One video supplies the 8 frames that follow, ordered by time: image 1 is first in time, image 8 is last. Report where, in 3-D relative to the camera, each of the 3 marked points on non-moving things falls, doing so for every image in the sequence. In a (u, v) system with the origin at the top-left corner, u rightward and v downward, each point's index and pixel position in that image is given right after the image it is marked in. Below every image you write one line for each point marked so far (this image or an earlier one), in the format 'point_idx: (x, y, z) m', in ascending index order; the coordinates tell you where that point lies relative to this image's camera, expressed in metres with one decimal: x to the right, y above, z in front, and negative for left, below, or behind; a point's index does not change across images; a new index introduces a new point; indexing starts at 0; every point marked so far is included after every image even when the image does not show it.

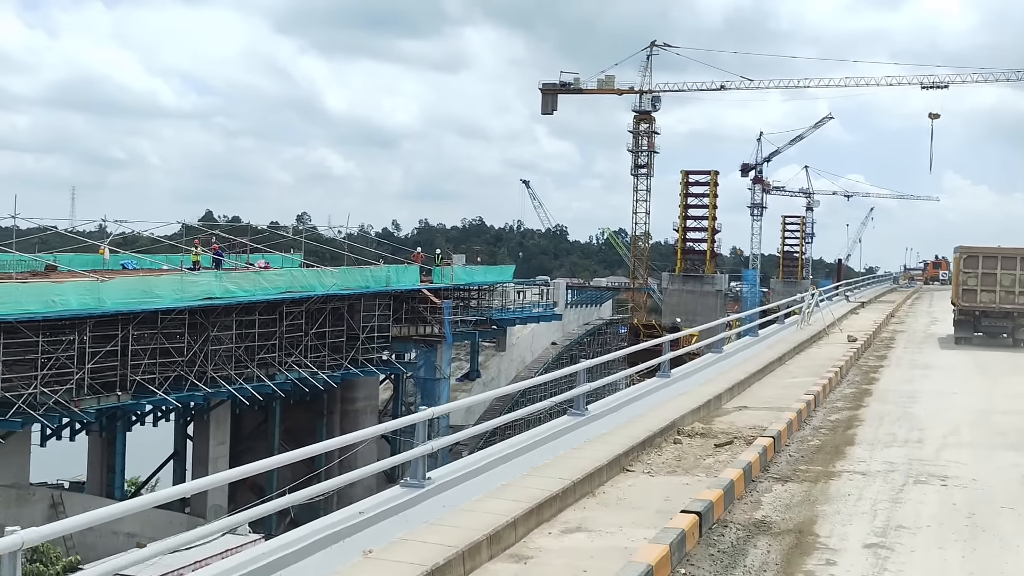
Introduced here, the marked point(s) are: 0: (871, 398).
0: (+3.9, -1.2, +12.9) m
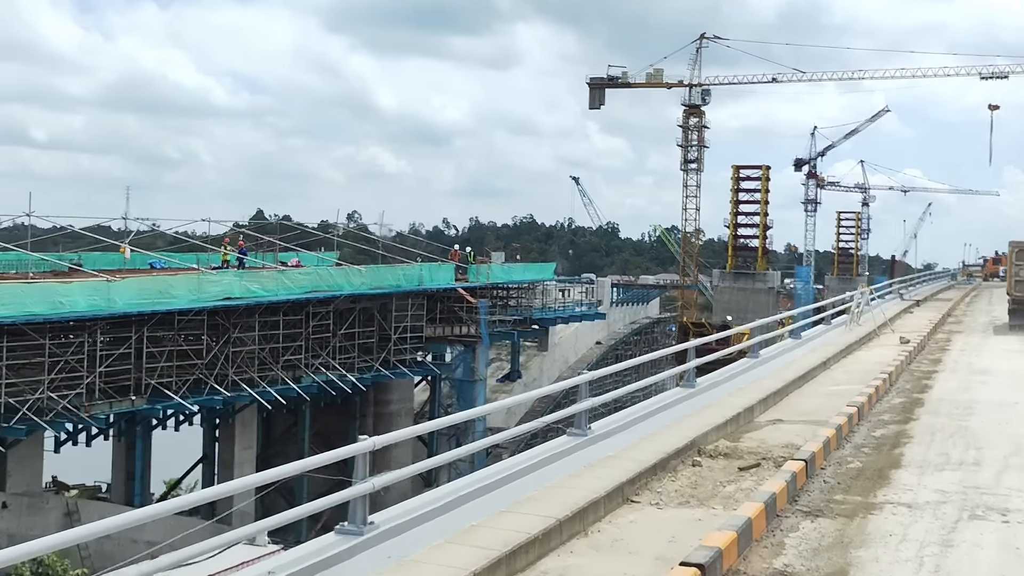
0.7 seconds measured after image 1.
0: (+4.0, -1.2, +11.6) m
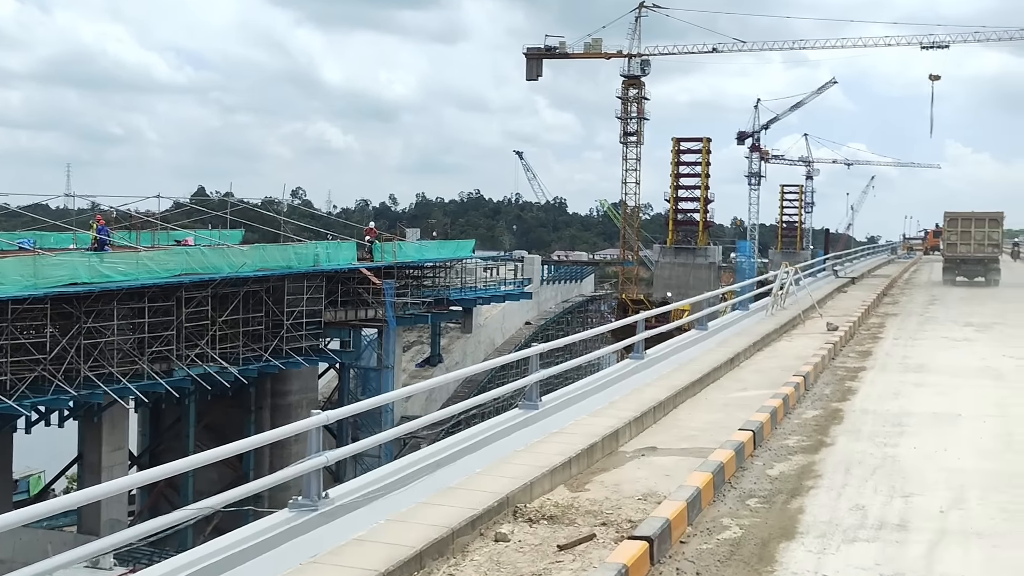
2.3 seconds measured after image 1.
0: (+2.5, -1.1, +9.1) m
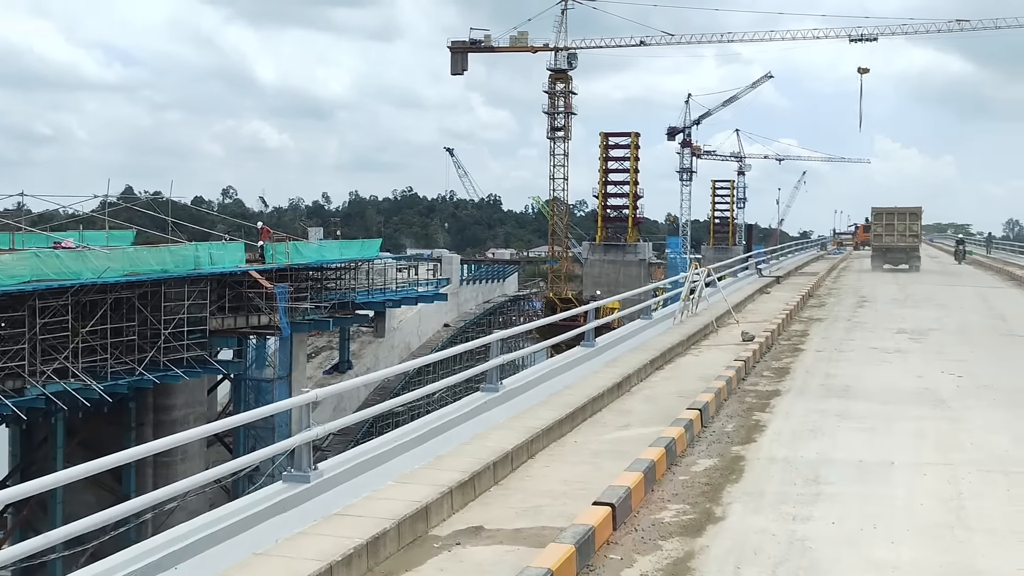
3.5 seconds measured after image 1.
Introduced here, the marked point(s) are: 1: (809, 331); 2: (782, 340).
0: (+1.3, -1.2, +7.0) m
1: (+4.0, -0.6, +16.0) m
2: (+3.4, -0.7, +15.0) m
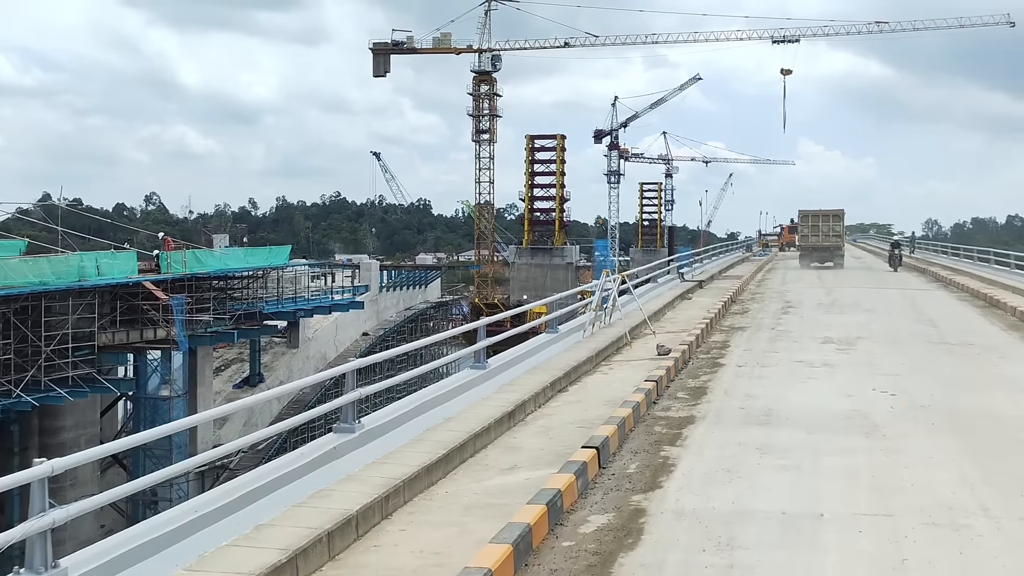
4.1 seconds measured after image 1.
0: (+0.6, -1.3, +5.6) m
1: (+2.7, -0.7, +14.8) m
2: (+2.2, -0.8, +13.7) m
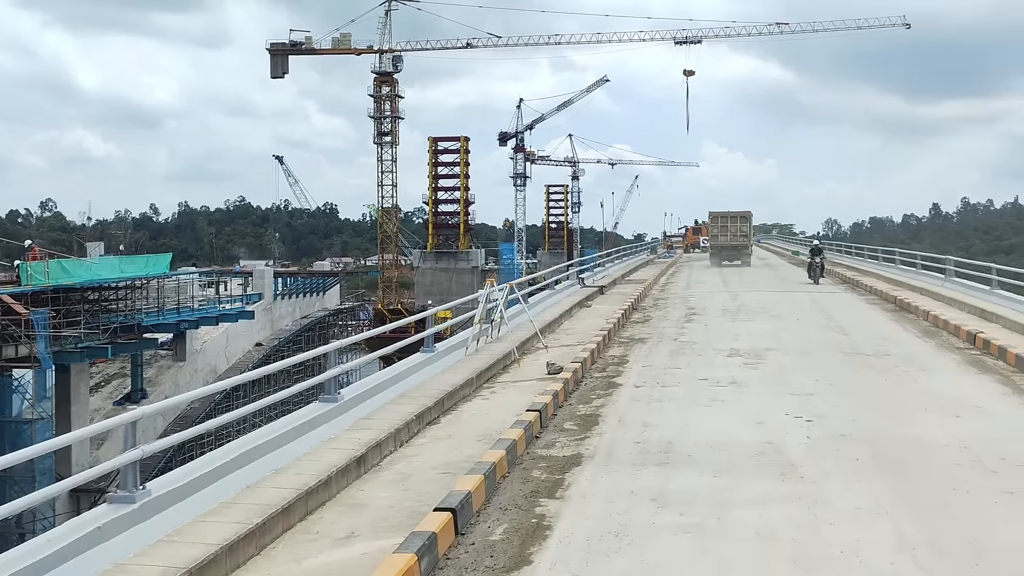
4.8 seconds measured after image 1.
0: (-0.1, -1.4, +4.1) m
1: (+1.3, -0.8, +13.4) m
2: (+0.9, -0.9, +12.3) m
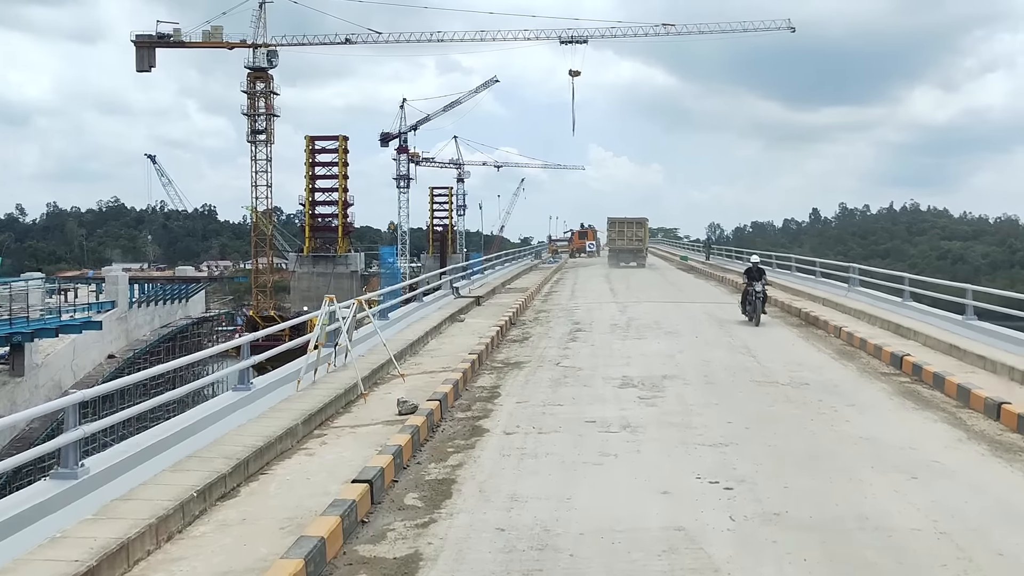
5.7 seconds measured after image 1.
0: (-0.6, -1.5, +1.7) m
1: (-0.1, -0.9, +11.1) m
2: (-0.5, -1.0, +10.0) m
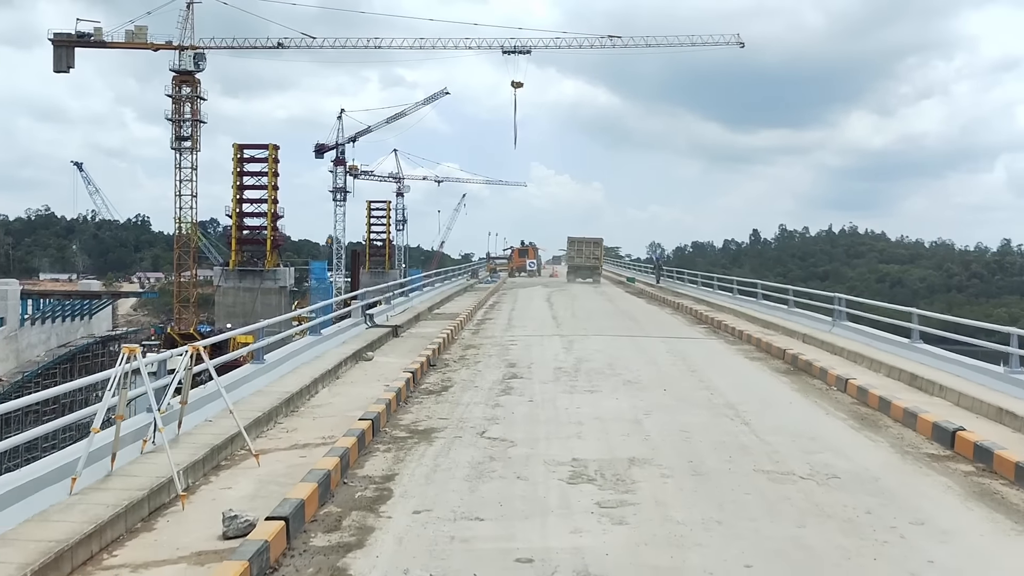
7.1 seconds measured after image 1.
0: (-0.8, -1.7, -1.8) m
1: (-0.8, -1.2, +7.7) m
2: (-1.0, -1.3, +6.5) m
